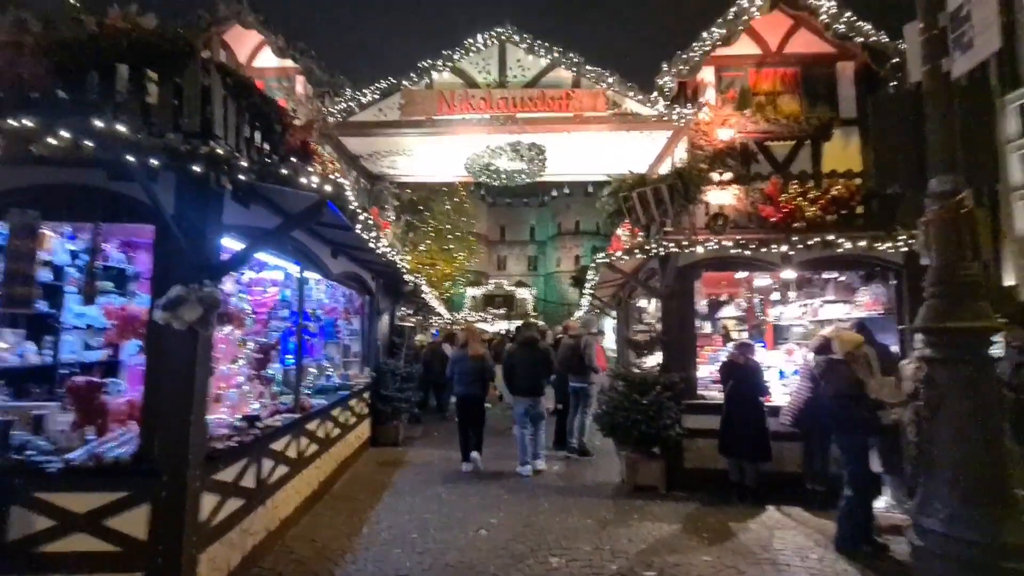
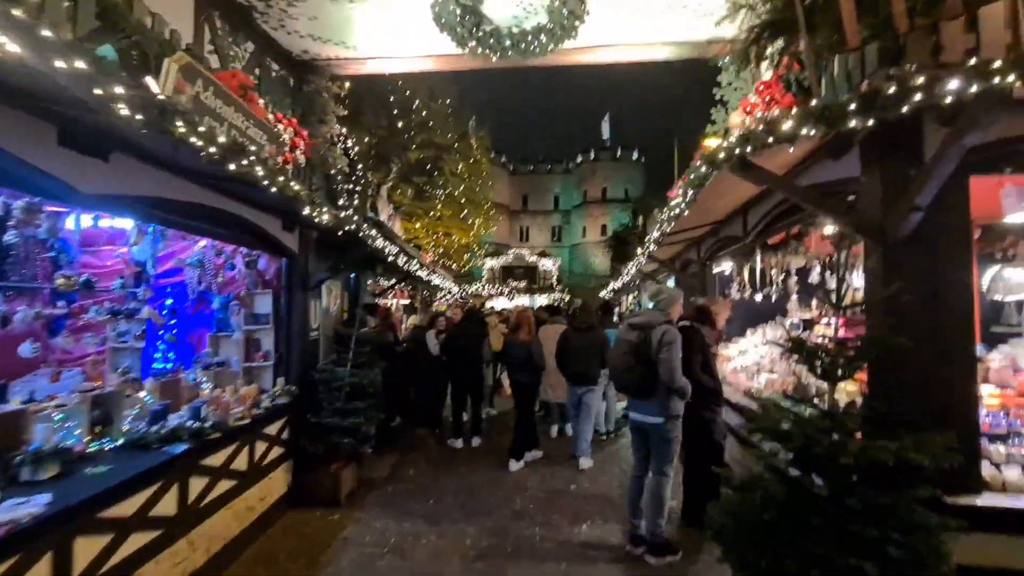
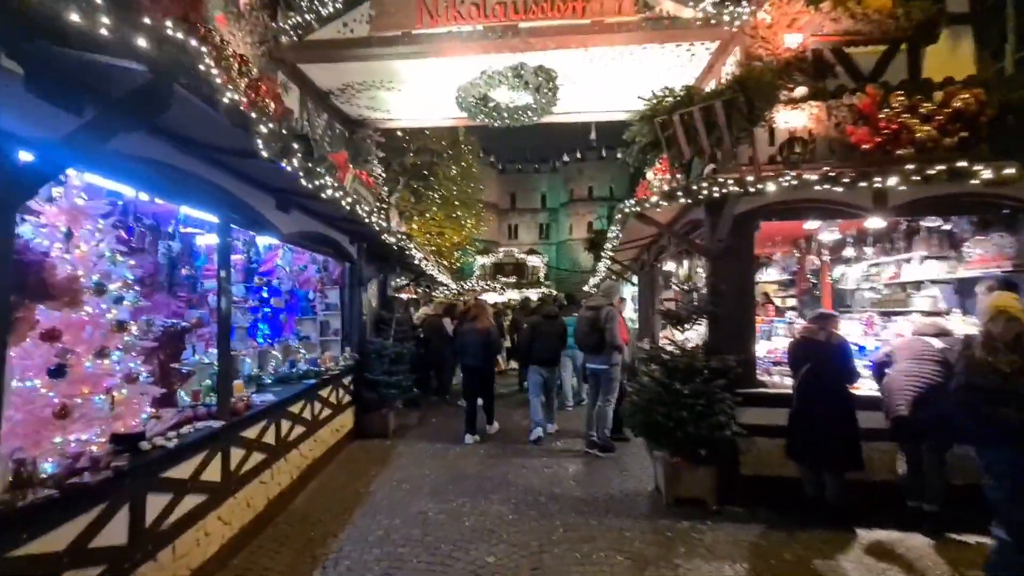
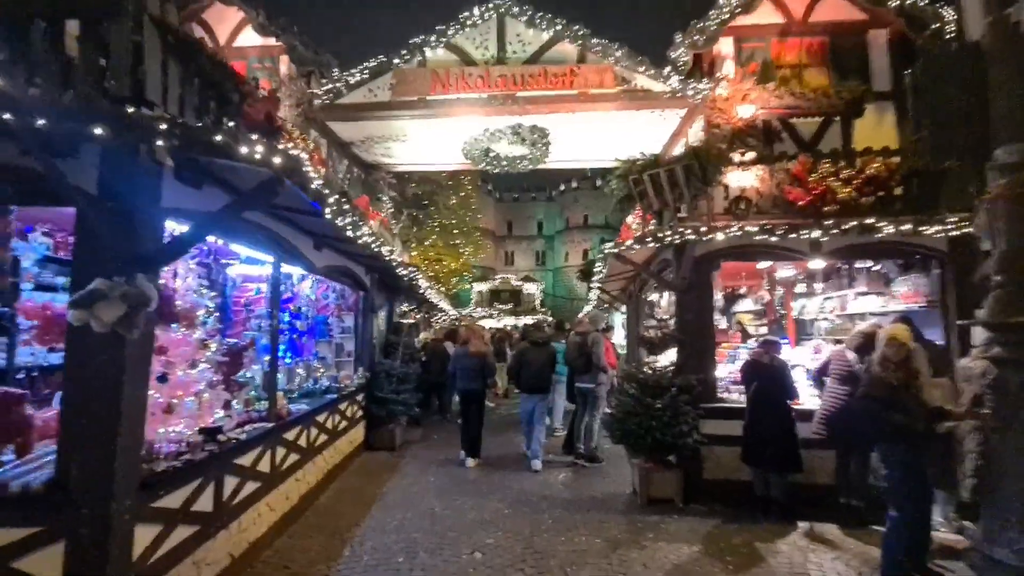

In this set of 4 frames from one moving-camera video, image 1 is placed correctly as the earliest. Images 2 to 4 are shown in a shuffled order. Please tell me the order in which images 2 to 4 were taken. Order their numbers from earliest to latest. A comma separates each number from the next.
4, 3, 2
